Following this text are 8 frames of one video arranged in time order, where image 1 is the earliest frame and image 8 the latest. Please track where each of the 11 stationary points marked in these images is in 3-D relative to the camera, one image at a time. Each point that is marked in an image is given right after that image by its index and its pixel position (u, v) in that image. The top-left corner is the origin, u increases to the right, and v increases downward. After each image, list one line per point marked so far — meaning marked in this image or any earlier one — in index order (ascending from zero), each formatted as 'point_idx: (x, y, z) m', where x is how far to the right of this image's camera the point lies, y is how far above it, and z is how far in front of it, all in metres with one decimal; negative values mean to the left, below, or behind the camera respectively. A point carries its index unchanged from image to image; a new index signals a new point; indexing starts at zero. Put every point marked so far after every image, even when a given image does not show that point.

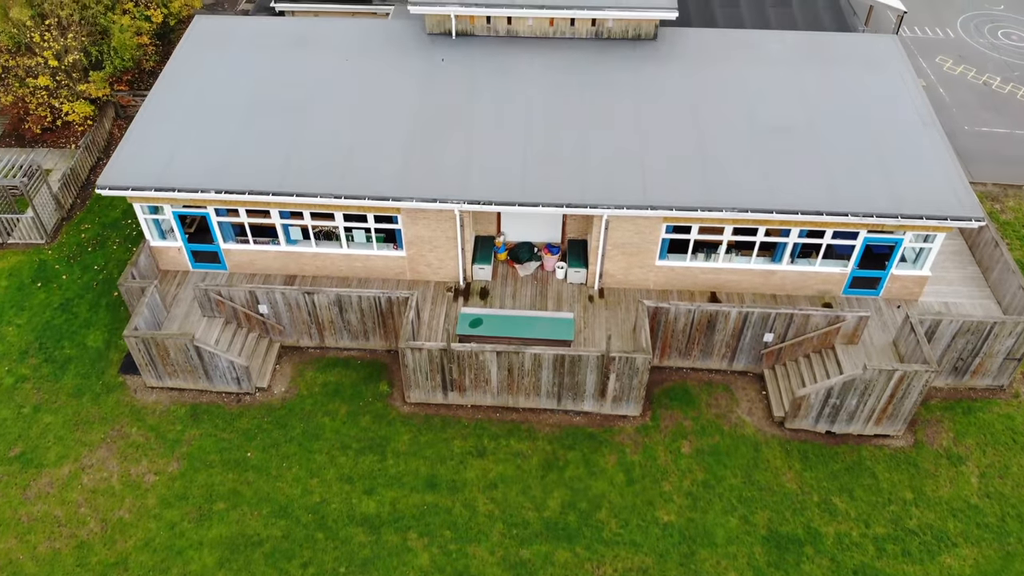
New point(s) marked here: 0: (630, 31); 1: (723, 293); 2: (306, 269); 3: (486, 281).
0: (+3.1, +6.8, +19.6) m
1: (+5.1, -0.1, +17.5) m
2: (-5.1, +0.5, +17.8) m
3: (-0.6, +0.2, +17.7) m
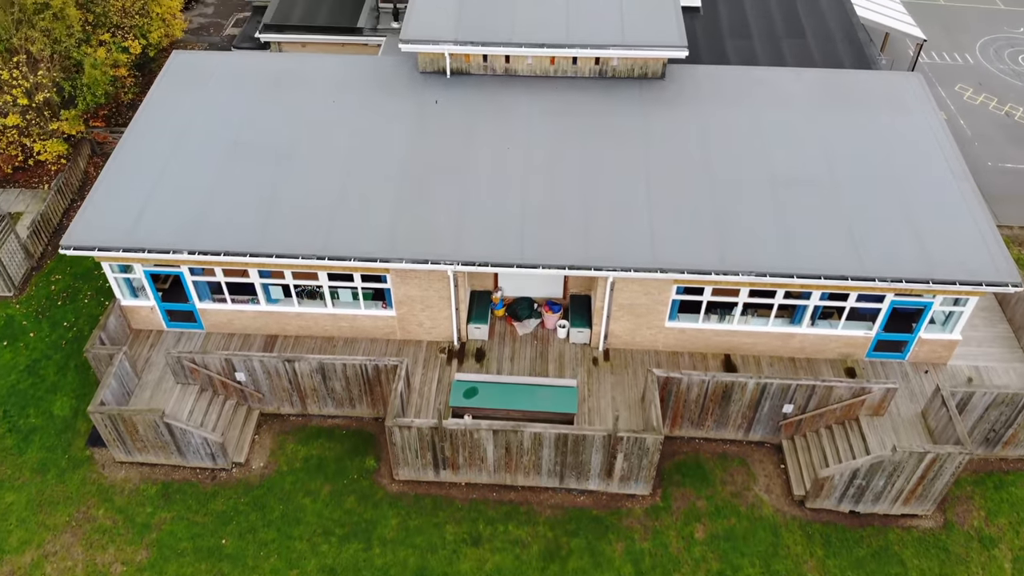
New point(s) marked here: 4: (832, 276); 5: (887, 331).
0: (+3.1, +5.5, +18.3) m
1: (+5.0, -1.5, +16.3) m
2: (-5.1, -0.9, +16.6) m
3: (-0.7, -1.2, +16.5) m
4: (+6.3, +0.2, +14.4) m
5: (+8.1, -0.9, +15.9) m
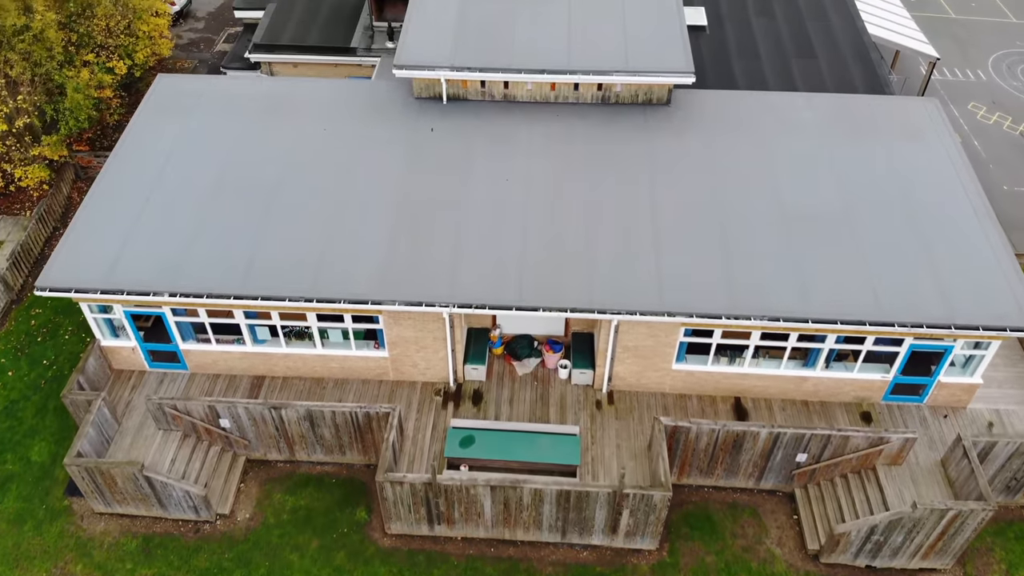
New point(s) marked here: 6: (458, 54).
0: (+3.1, +4.6, +17.6) m
1: (+5.0, -2.4, +15.5) m
2: (-5.1, -1.8, +15.8) m
3: (-0.7, -2.0, +15.7) m
4: (+6.3, -0.6, +13.6) m
5: (+8.1, -1.8, +15.1) m
6: (-1.3, +5.5, +17.3) m
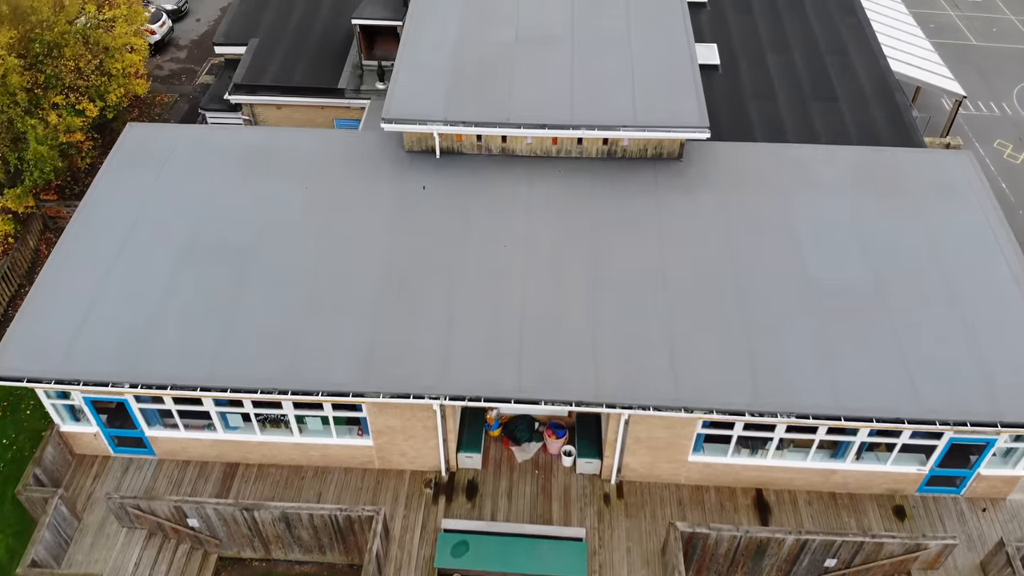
0: (+3.0, +3.1, +16.2) m
1: (+5.0, -3.9, +14.1) m
2: (-5.2, -3.3, +14.5) m
3: (-0.7, -3.6, +14.3) m
4: (+6.2, -2.2, +12.2) m
5: (+8.1, -3.3, +13.7) m
6: (-1.3, +4.0, +15.9) m
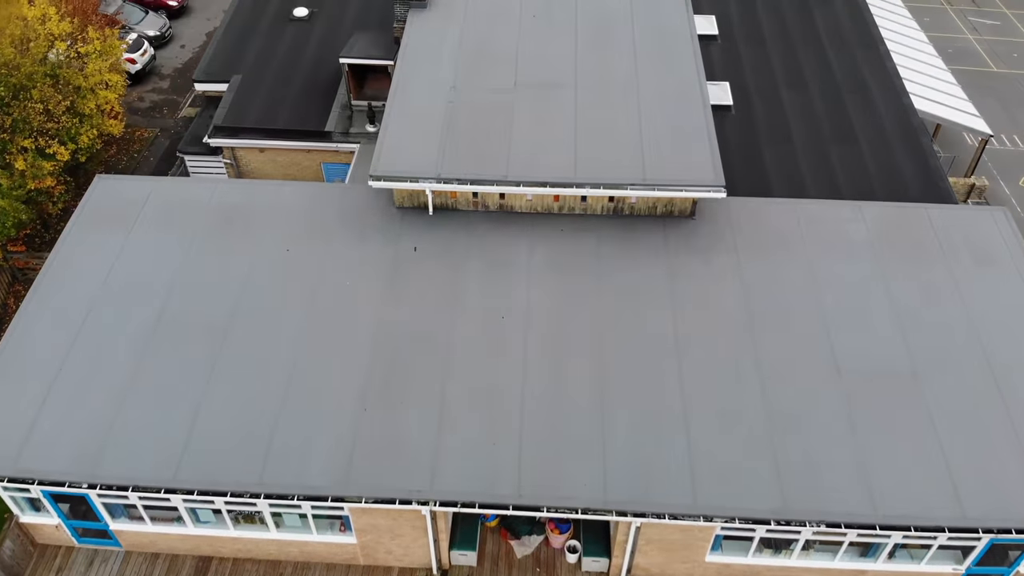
0: (+3.0, +1.6, +14.9) m
1: (+5.0, -5.3, +12.9) m
2: (-5.2, -4.8, +13.2) m
3: (-0.7, -5.0, +13.1) m
4: (+6.2, -3.6, +11.0) m
5: (+8.1, -4.8, +12.5) m
6: (-1.3, +2.5, +14.6) m
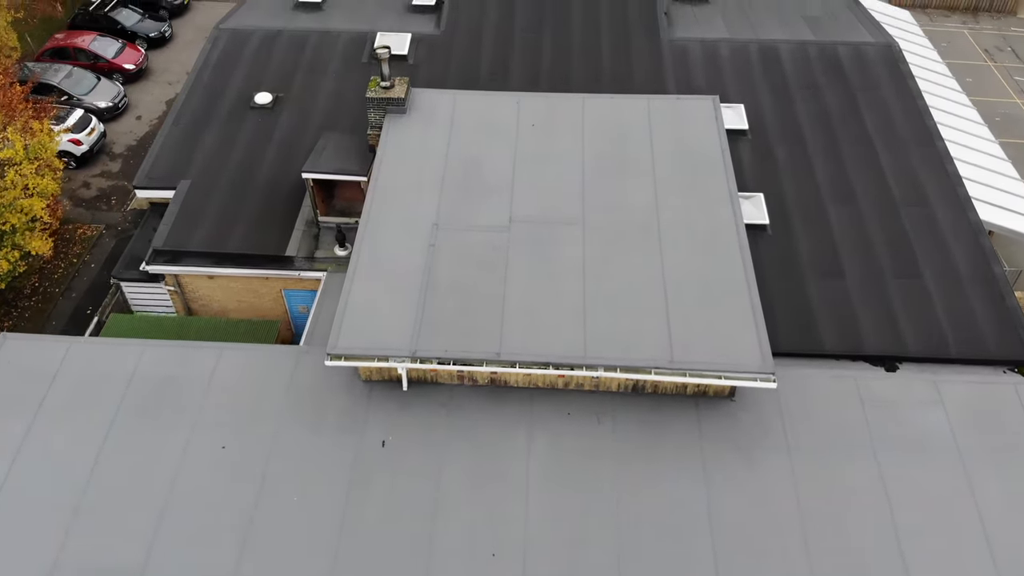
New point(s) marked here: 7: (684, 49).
0: (+2.9, -1.6, +12.0) m
1: (+4.9, -8.6, +10.0) m
2: (-5.3, -8.0, +10.3) m
3: (-0.8, -8.3, +10.2) m
4: (+6.1, -6.9, +8.1) m
5: (+8.0, -8.0, +9.6) m
6: (-1.4, -0.7, +11.7) m
7: (+4.7, +6.5, +19.9) m
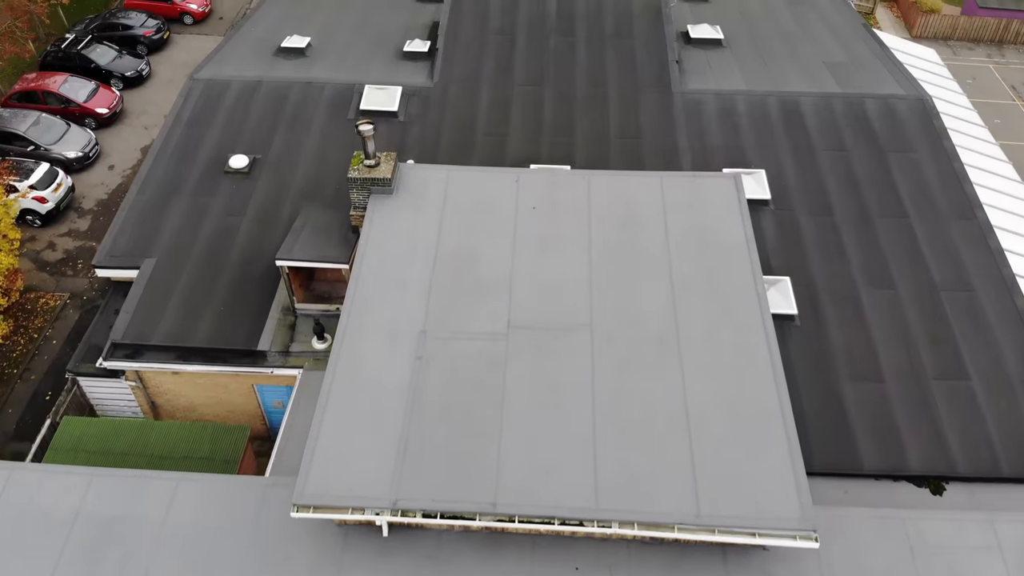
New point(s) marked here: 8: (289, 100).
0: (+2.9, -3.5, +10.5) m
1: (+4.9, -10.5, +8.4) m
2: (-5.3, -9.9, +8.8) m
3: (-0.8, -10.2, +8.6) m
4: (+6.1, -8.8, +6.5) m
5: (+8.0, -9.9, +8.0) m
6: (-1.5, -2.6, +10.1) m
7: (+4.6, +4.6, +18.3) m
8: (-5.6, +4.8, +18.5) m
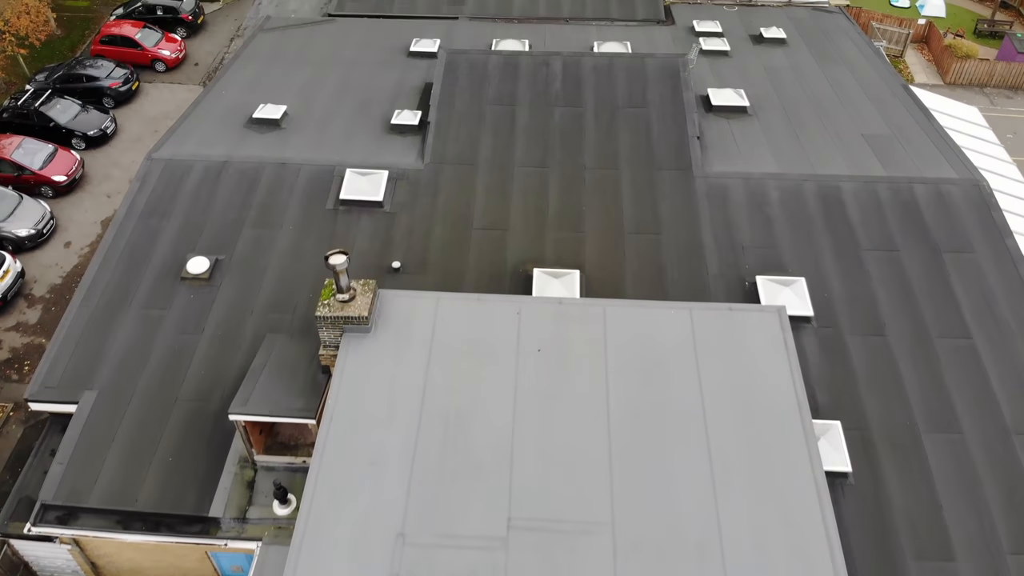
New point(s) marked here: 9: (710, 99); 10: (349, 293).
0: (+2.9, -6.0, +8.3) m
1: (+4.9, -13.0, +6.3) m
2: (-5.3, -12.4, +6.6) m
3: (-0.8, -12.6, +6.4) m
4: (+6.1, -11.2, +4.3) m
5: (+8.0, -12.4, +5.9) m
6: (-1.4, -5.1, +8.0) m
7: (+4.6, +2.2, +16.1) m
8: (-5.6, +2.3, +16.3) m
9: (+5.0, +4.8, +18.6) m
10: (-2.5, -0.1, +11.4) m
